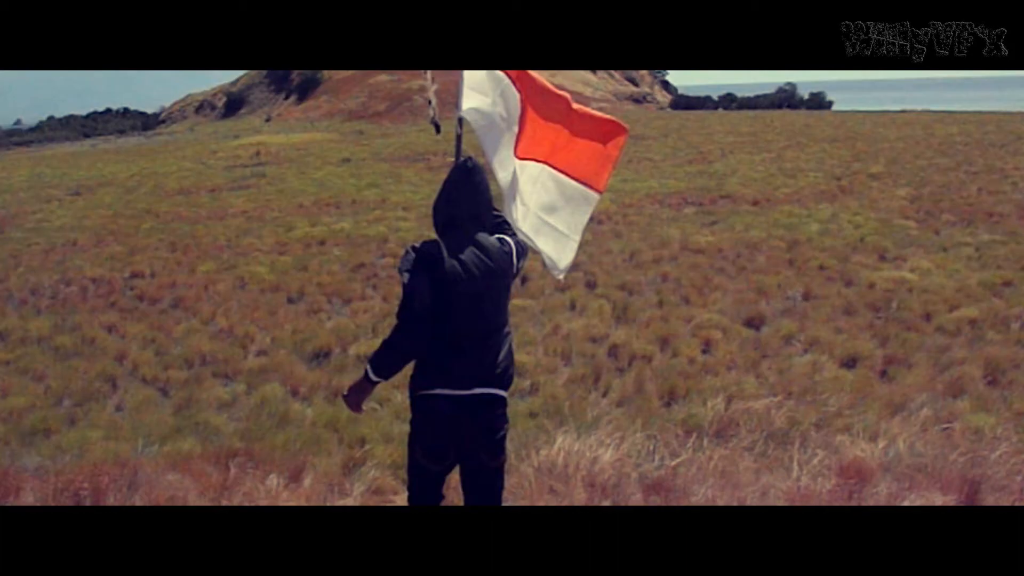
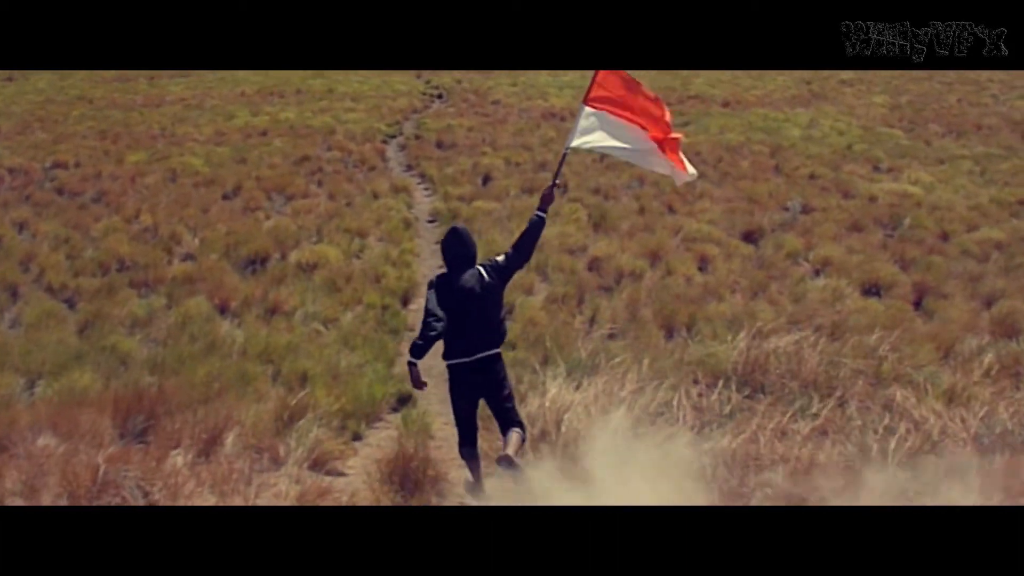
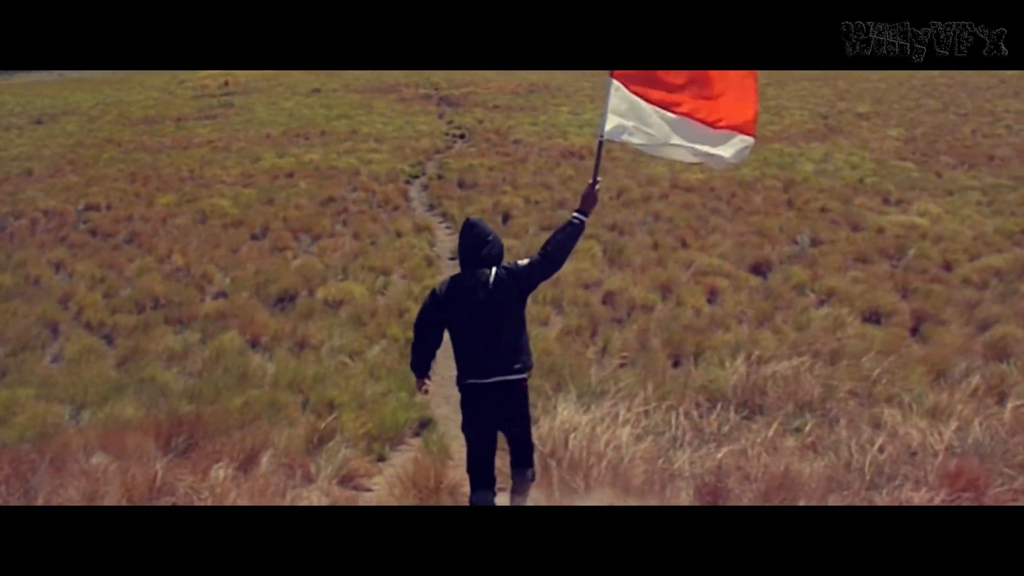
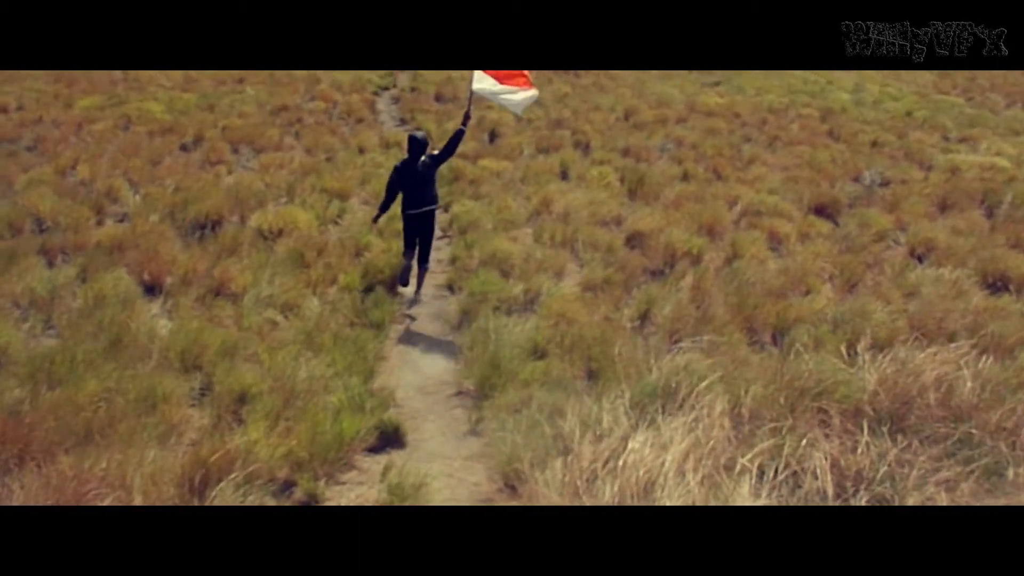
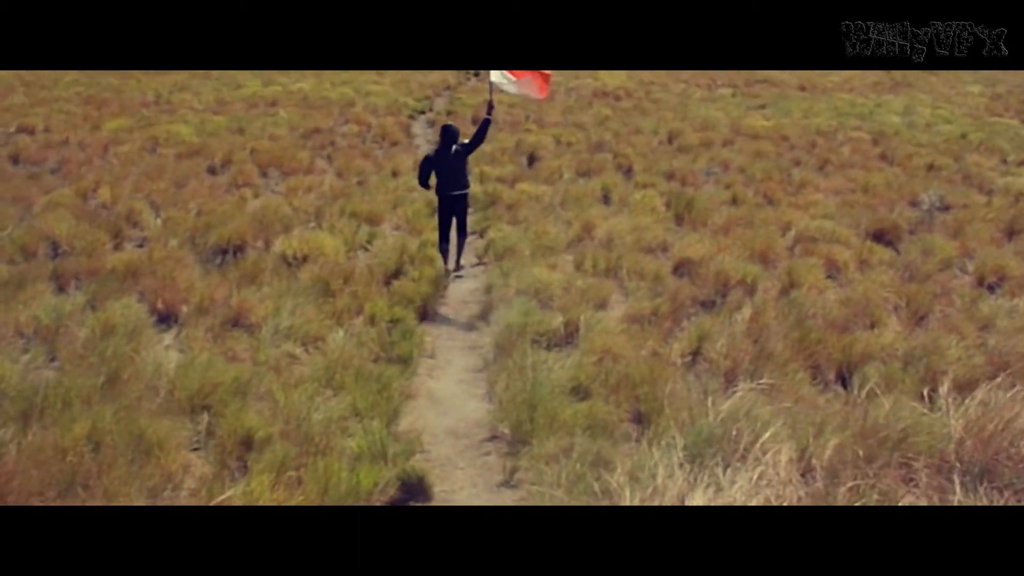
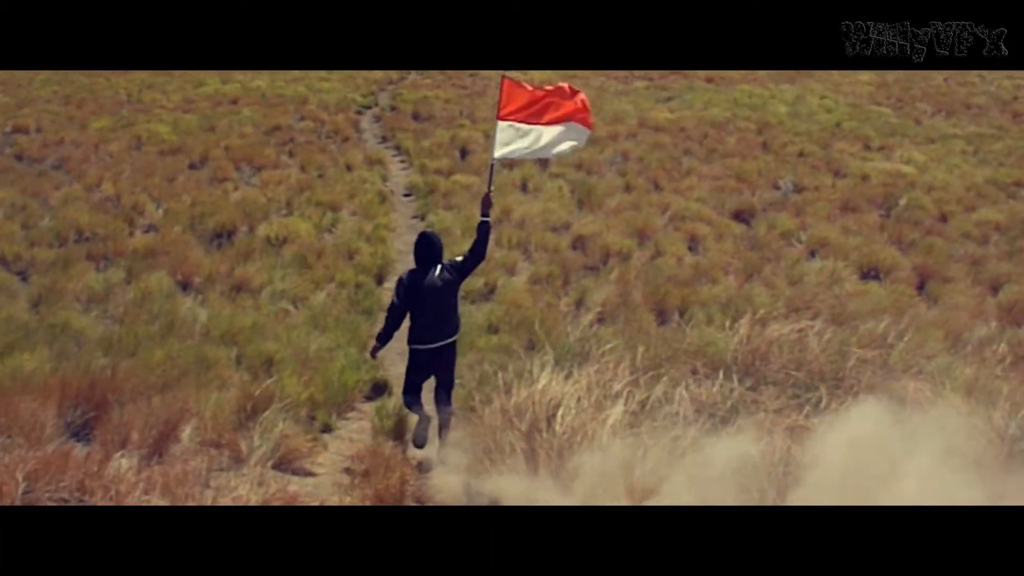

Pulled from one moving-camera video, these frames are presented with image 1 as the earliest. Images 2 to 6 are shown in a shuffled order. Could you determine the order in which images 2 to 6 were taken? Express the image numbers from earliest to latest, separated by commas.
3, 2, 6, 4, 5
